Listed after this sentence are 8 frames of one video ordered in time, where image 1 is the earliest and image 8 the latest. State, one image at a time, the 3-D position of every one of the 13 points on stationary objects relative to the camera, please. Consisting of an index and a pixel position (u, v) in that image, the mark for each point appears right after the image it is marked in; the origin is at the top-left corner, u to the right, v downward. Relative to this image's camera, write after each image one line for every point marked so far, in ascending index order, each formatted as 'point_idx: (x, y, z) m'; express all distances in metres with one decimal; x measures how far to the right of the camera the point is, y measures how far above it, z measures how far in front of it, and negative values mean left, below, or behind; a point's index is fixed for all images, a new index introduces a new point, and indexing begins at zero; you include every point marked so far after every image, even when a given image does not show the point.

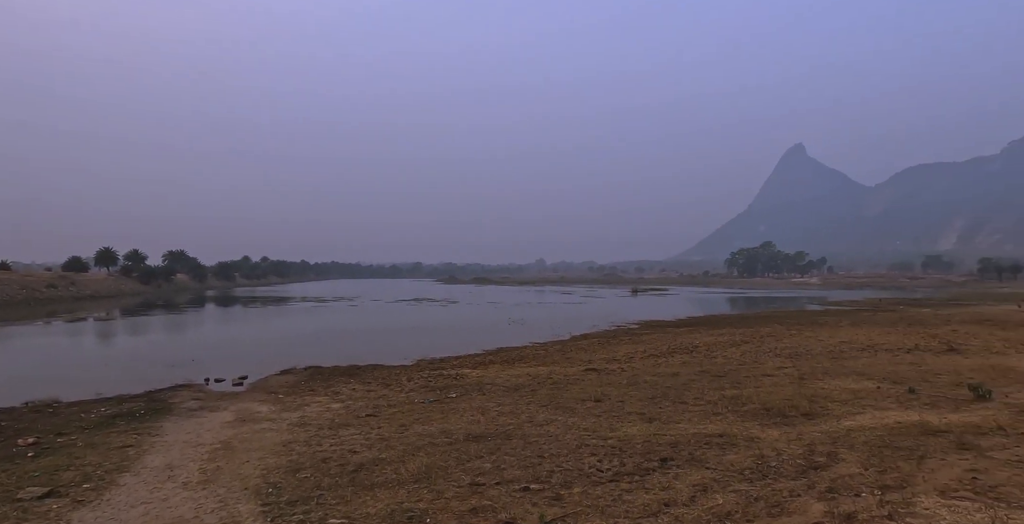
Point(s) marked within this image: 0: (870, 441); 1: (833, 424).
0: (+7.3, -3.6, +11.4) m
1: (+6.9, -3.5, +12.2) m
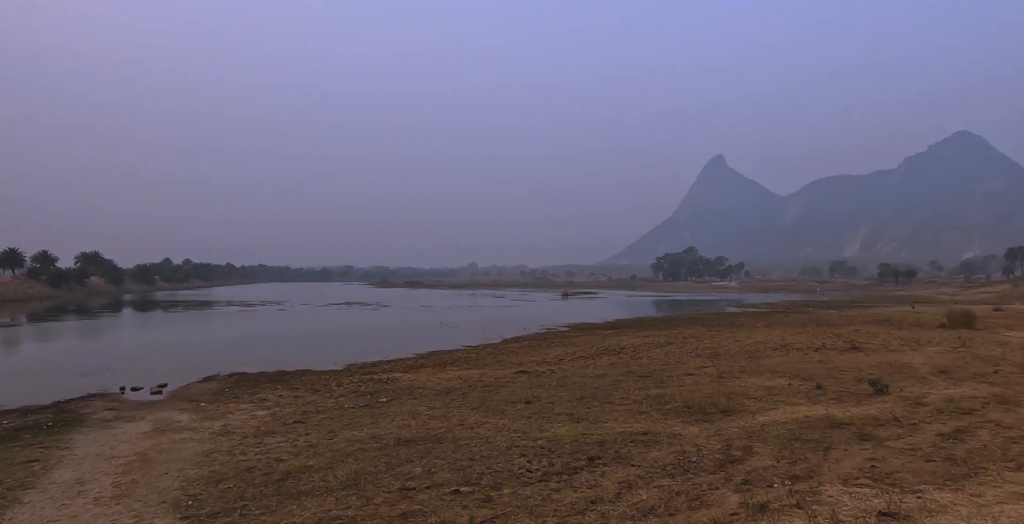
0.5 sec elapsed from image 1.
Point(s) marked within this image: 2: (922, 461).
0: (+5.8, -3.7, +12.1) m
1: (+5.4, -3.6, +12.8) m
2: (+7.8, -3.7, +10.5) m
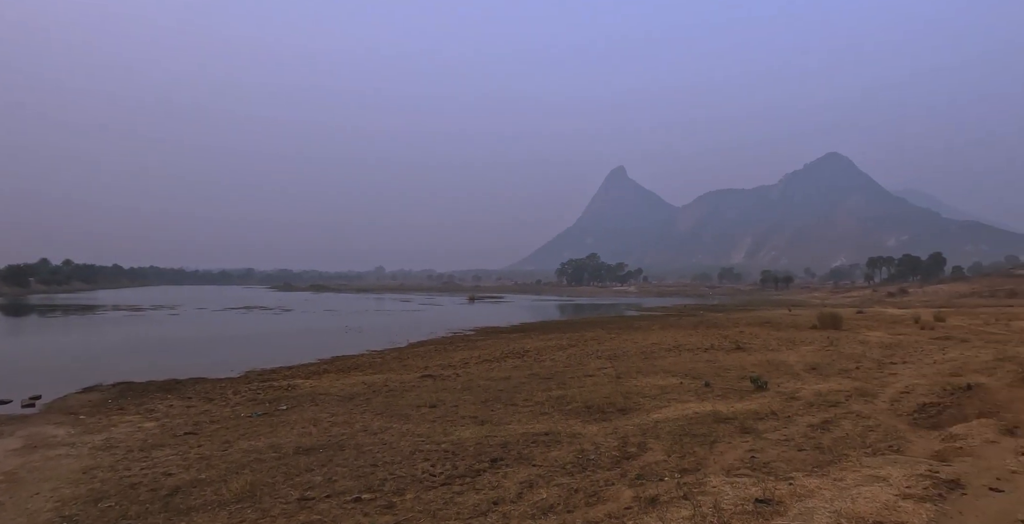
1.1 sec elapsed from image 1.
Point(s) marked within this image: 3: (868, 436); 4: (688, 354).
0: (+3.6, -3.8, +12.7) m
1: (+3.1, -3.7, +13.4) m
2: (+5.8, -3.8, +11.4) m
3: (+7.3, -3.6, +11.5) m
4: (+5.0, -2.7, +16.5) m
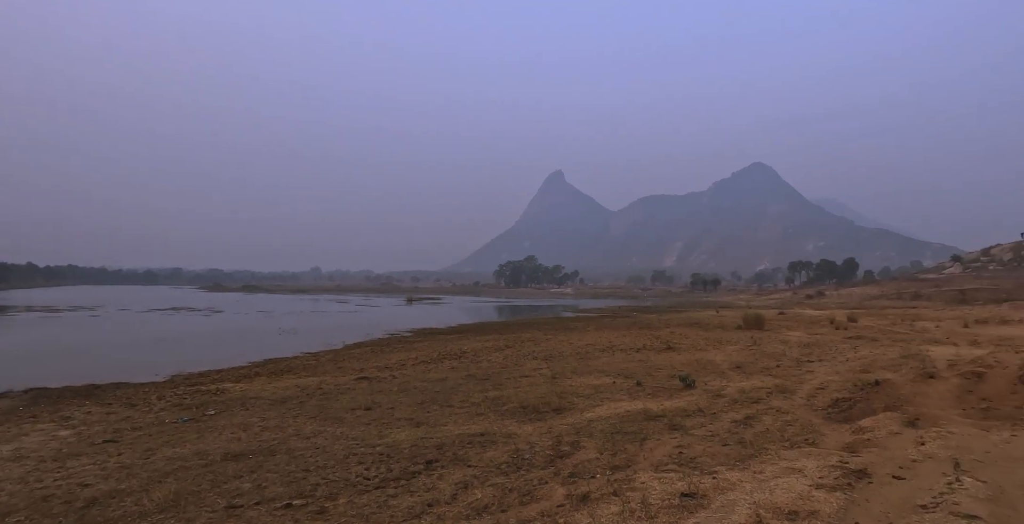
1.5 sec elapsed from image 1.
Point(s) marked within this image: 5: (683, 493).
0: (+2.1, -3.8, +13.0) m
1: (+1.6, -3.7, +13.6) m
2: (+4.4, -3.8, +11.9) m
3: (+5.9, -3.6, +12.1) m
4: (+3.2, -2.8, +16.9) m
5: (+3.1, -4.1, +10.1) m
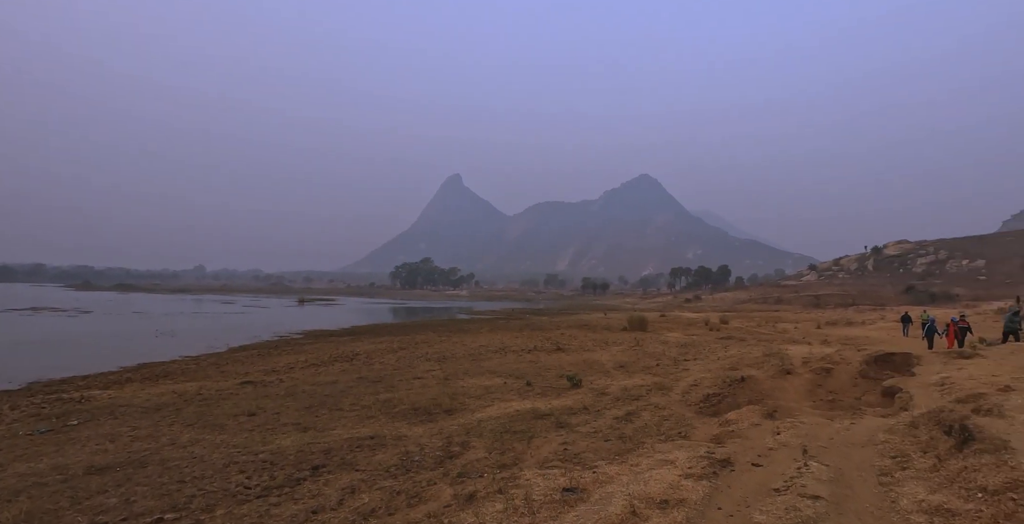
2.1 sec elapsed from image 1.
0: (-0.4, -3.9, +13.3) m
1: (-1.1, -3.8, +13.8) m
2: (+1.9, -3.9, +12.4) m
3: (+3.4, -3.7, +12.9) m
4: (+0.1, -2.9, +17.3) m
5: (+0.9, -4.2, +10.5) m
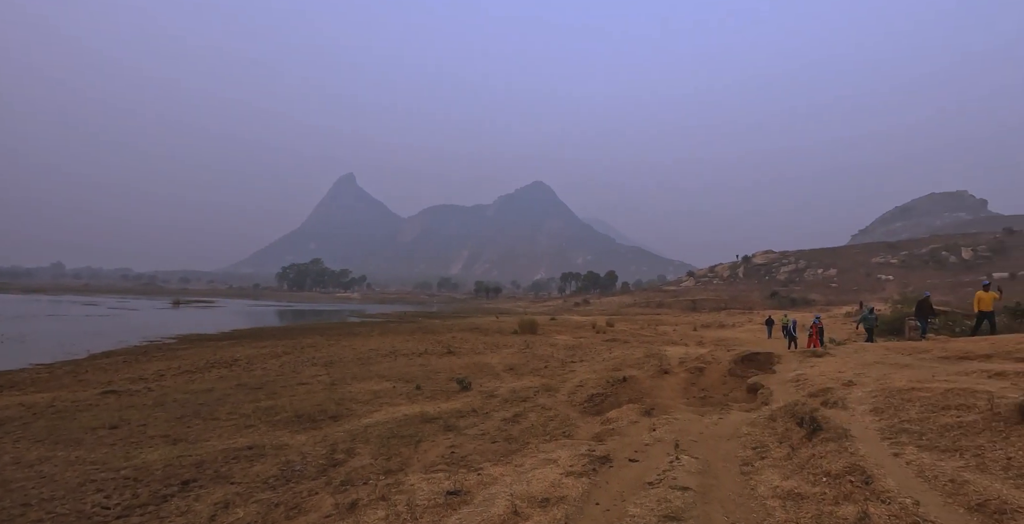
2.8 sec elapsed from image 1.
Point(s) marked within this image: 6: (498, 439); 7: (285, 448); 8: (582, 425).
0: (-3.1, -4.0, +13.0) m
1: (-3.8, -3.8, +13.5) m
2: (-0.6, -4.0, +12.6) m
3: (+0.8, -3.8, +13.2) m
4: (-3.1, -3.0, +17.1) m
5: (-1.3, -4.2, +10.5) m
6: (-0.4, -4.0, +12.7) m
7: (-5.1, -4.1, +12.5) m
8: (+1.6, -3.8, +13.2) m
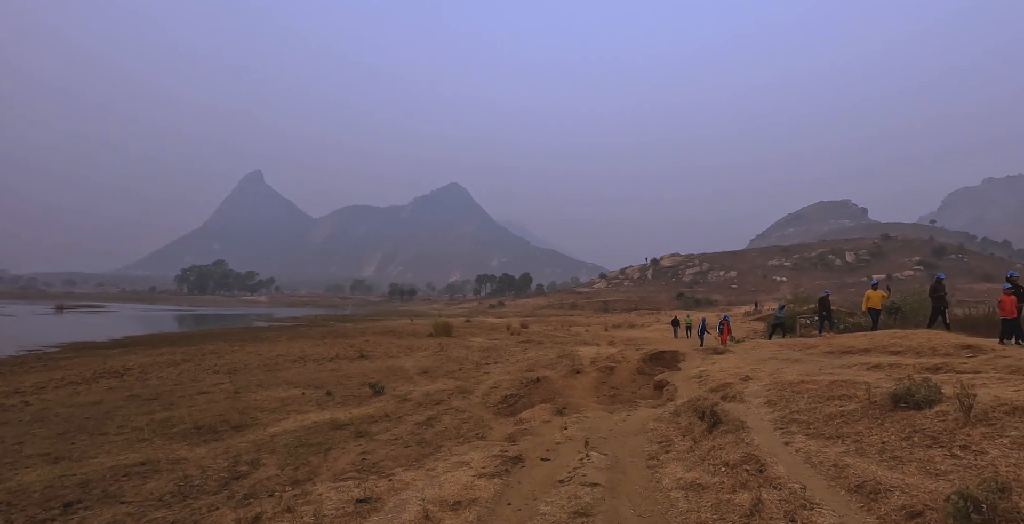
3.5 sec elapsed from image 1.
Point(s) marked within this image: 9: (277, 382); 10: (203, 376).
0: (-5.1, -4.0, +12.6) m
1: (-5.8, -3.9, +12.9) m
2: (-2.6, -4.1, +12.4) m
3: (-1.2, -3.9, +13.2) m
4: (-5.6, -3.0, +16.6) m
5: (-3.0, -4.3, +10.3) m
6: (-2.4, -4.0, +12.5) m
7: (-7.0, -4.2, +11.8) m
8: (-0.4, -3.9, +13.3) m
9: (-6.2, -3.3, +15.2) m
10: (-8.4, -3.2, +15.7) m
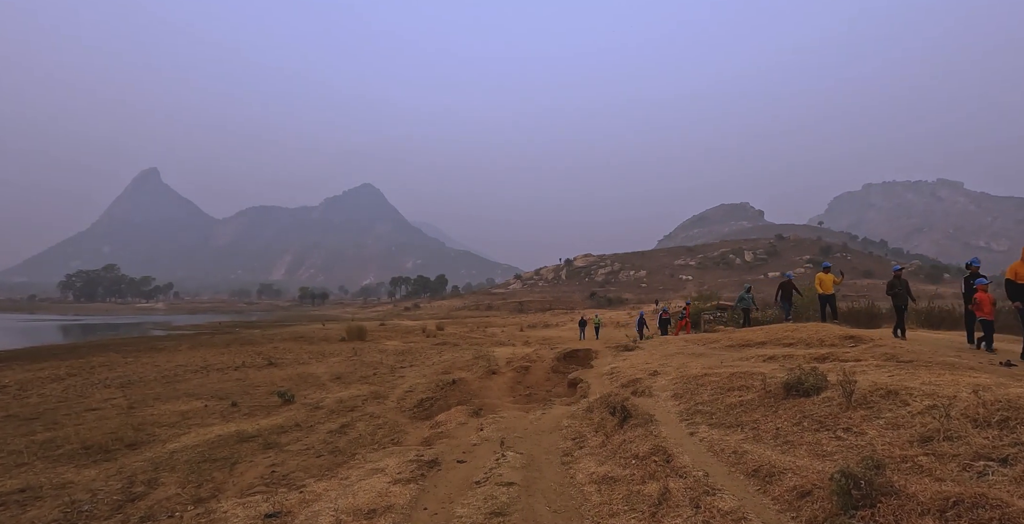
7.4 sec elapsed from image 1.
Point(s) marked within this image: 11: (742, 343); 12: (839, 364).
0: (-6.9, -4.2, +12.0) m
1: (-7.7, -4.1, +12.2) m
2: (-4.4, -4.2, +12.1) m
3: (-3.2, -4.0, +13.0) m
4: (-7.9, -3.1, +15.9) m
5: (-4.7, -4.5, +9.9) m
6: (-4.3, -4.2, +12.2) m
7: (-8.8, -4.4, +10.9) m
8: (-2.4, -4.0, +13.2) m
9: (-8.4, -3.4, +14.4) m
10: (-10.6, -3.3, +14.6) m
11: (+6.1, -2.2, +15.0) m
12: (+6.7, -2.2, +11.7) m
